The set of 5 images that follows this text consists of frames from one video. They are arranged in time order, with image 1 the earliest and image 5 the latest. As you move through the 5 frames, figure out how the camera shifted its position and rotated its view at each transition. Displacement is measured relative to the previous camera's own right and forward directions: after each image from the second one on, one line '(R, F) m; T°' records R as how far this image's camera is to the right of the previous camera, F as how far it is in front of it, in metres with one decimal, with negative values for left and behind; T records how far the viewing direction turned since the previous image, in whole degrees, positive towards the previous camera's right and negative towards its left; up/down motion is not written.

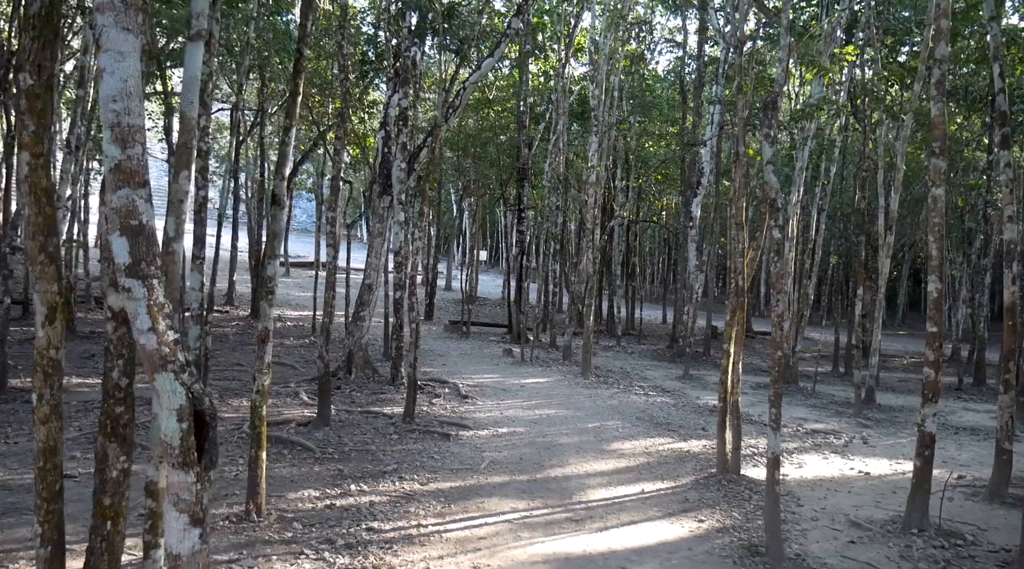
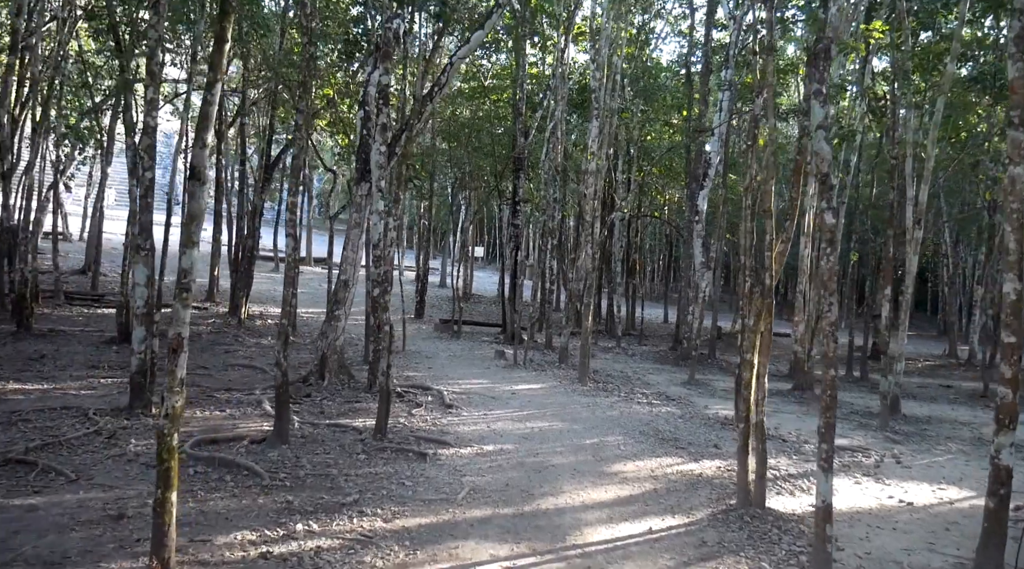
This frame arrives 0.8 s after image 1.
(+0.1, +1.2) m; 0°
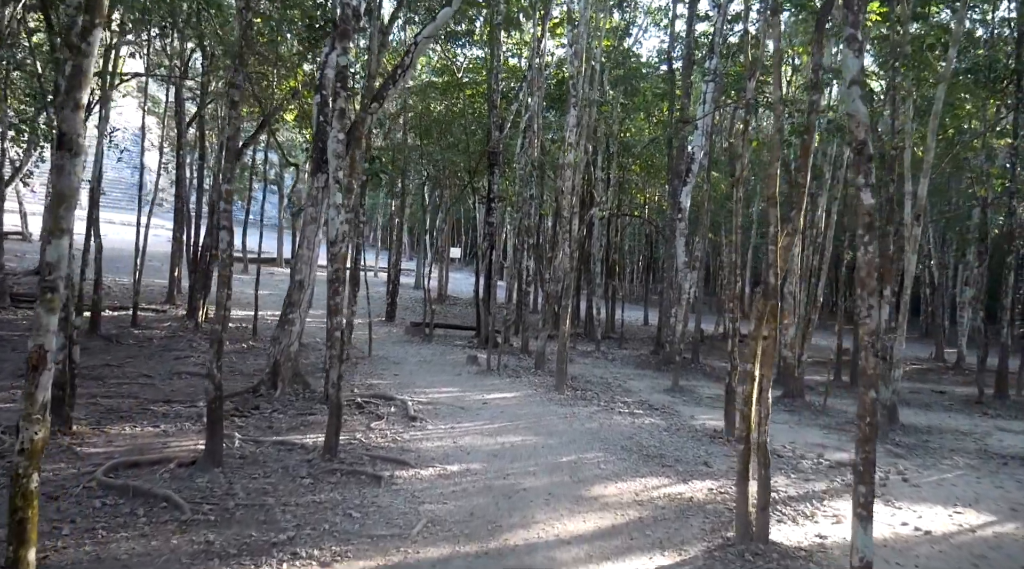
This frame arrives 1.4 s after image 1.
(+0.1, +0.9) m; +1°
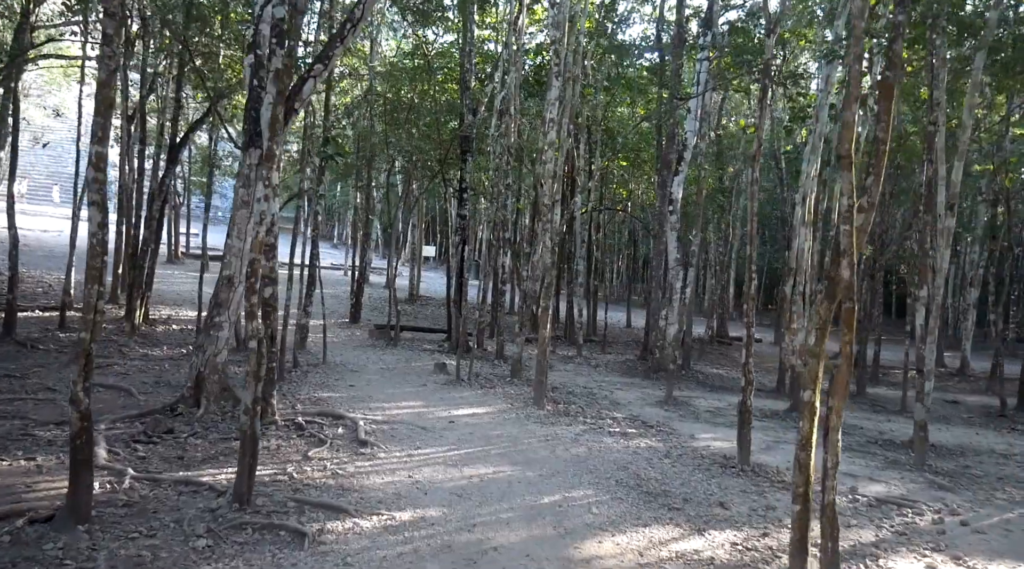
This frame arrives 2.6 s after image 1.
(+0.1, +1.7) m; +2°
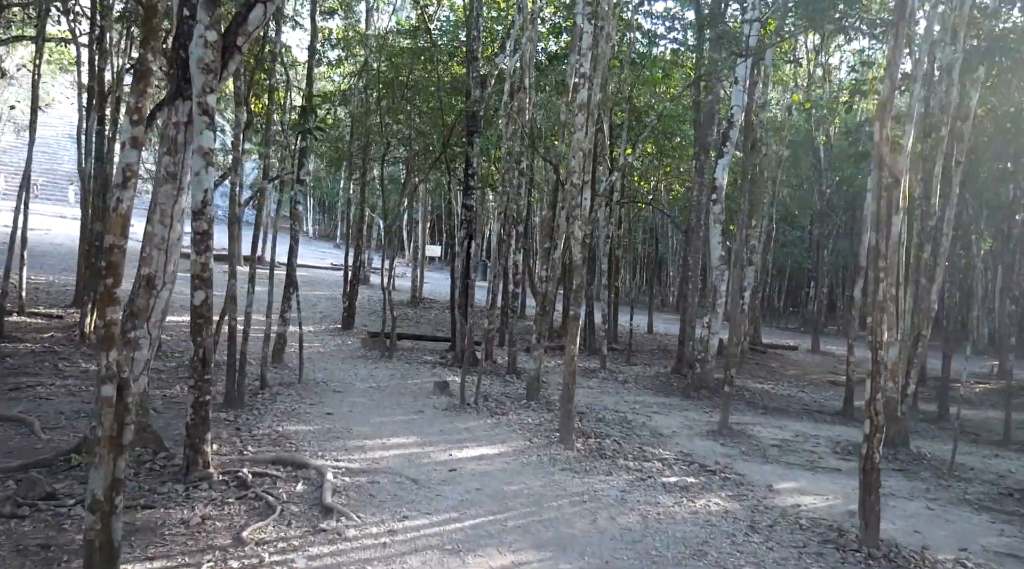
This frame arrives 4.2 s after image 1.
(-0.1, +2.4) m; 0°
